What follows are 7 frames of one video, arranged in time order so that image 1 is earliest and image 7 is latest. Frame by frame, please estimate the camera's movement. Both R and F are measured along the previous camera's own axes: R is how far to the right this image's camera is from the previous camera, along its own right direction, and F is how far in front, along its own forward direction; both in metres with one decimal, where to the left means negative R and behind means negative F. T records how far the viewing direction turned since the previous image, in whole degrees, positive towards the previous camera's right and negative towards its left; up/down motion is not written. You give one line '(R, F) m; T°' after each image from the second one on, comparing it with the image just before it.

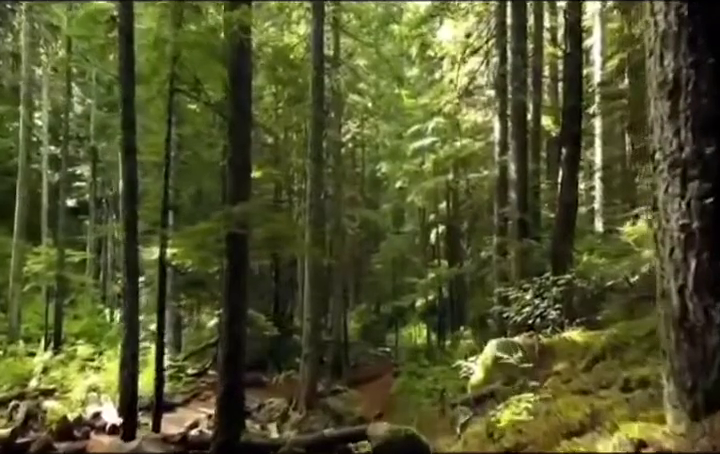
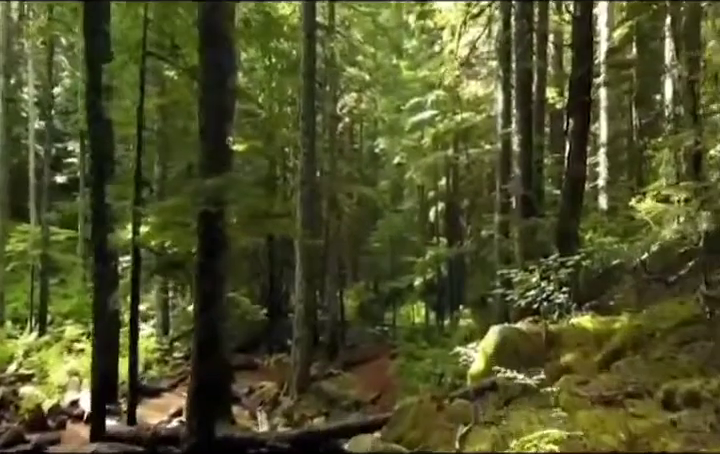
(+0.1, +0.9) m; 0°
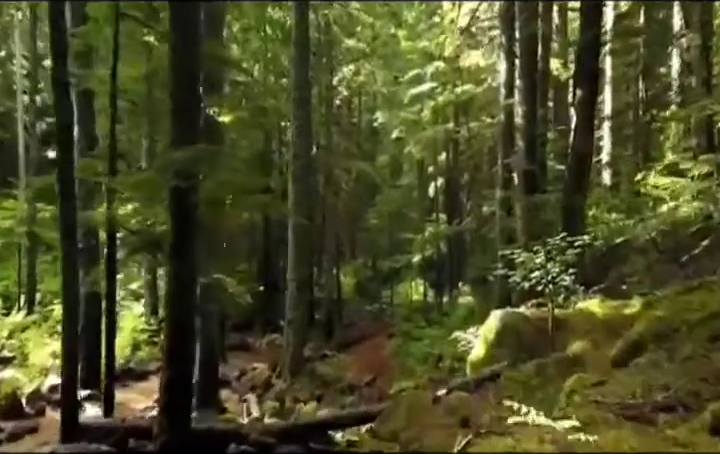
(+0.1, +0.7) m; 0°
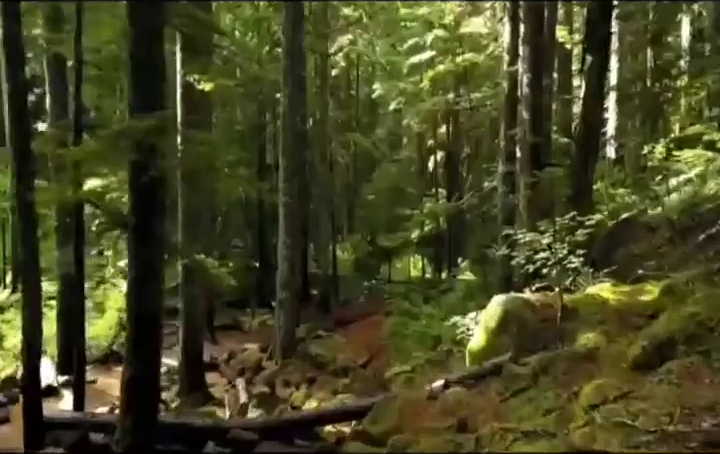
(+0.1, +0.8) m; 0°
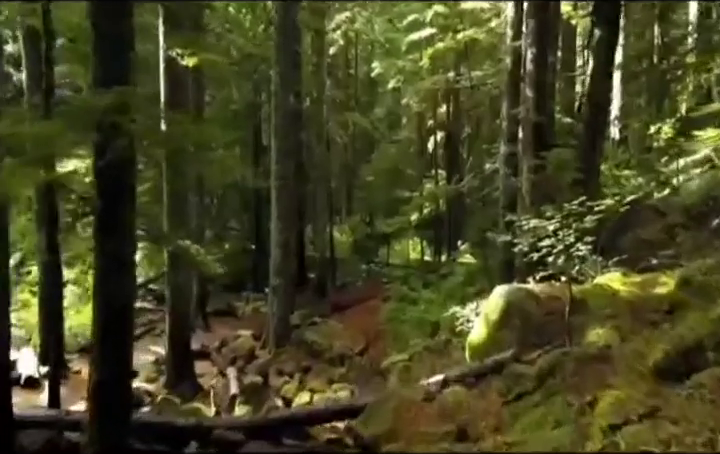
(+0.1, +0.6) m; 0°
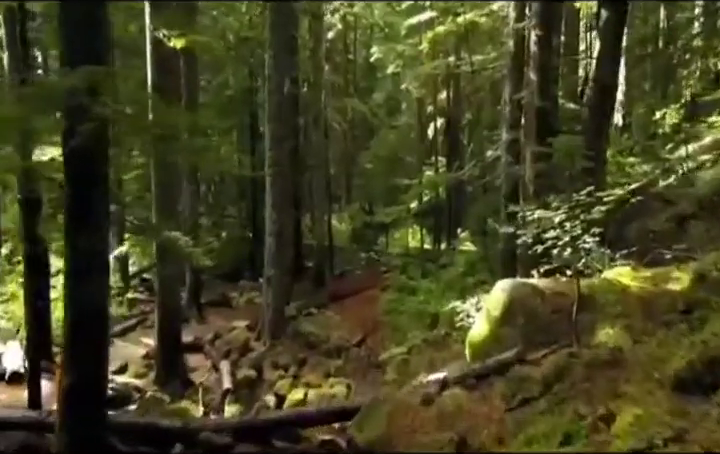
(+0.1, +0.4) m; 0°
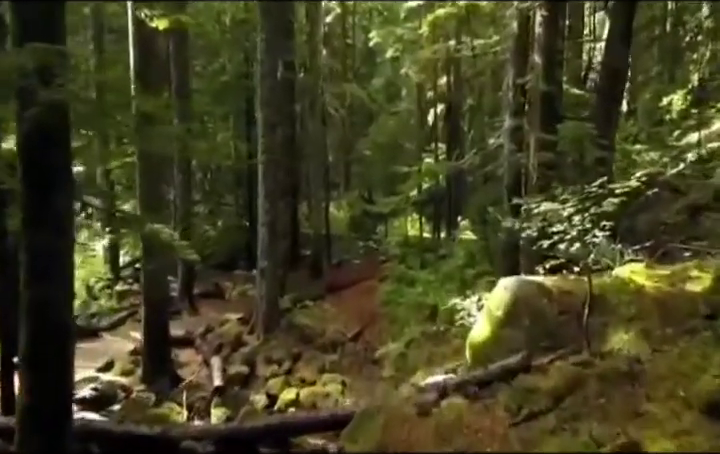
(+0.1, +0.5) m; 0°
